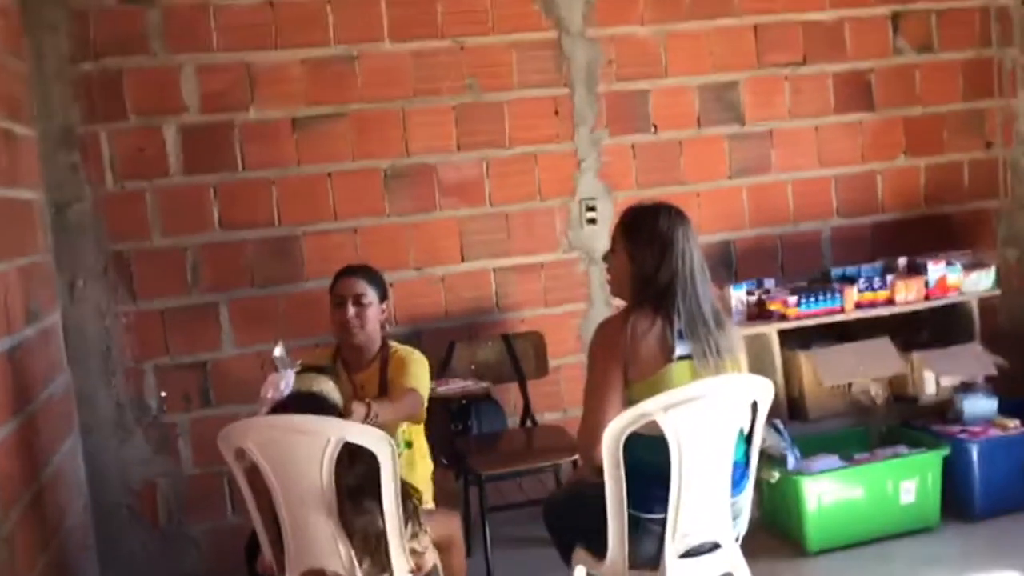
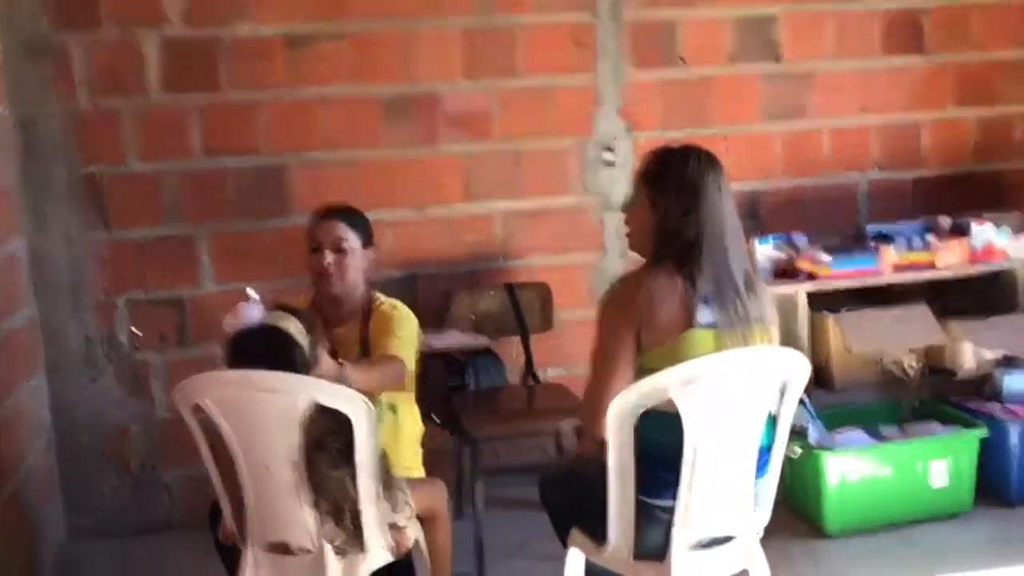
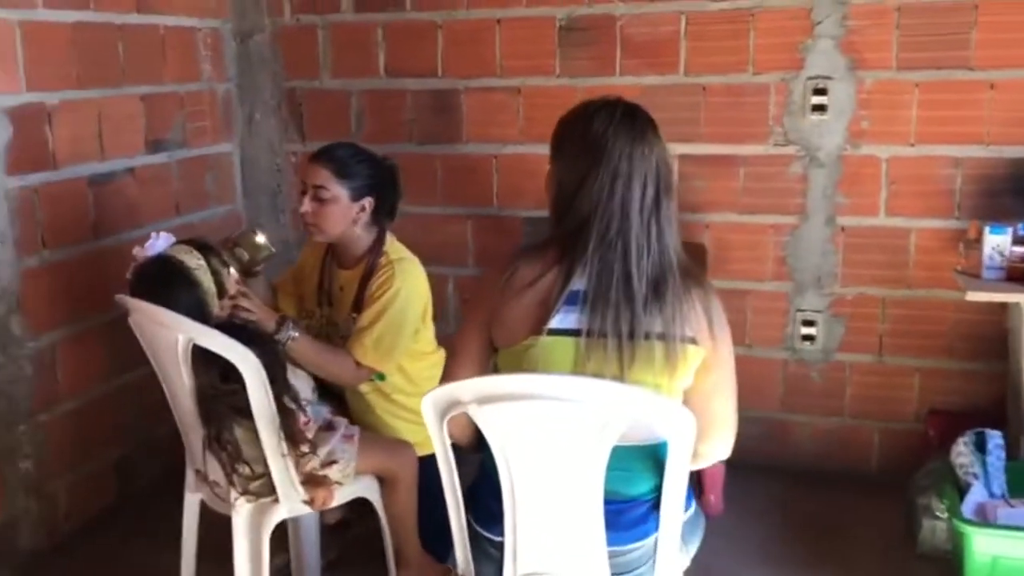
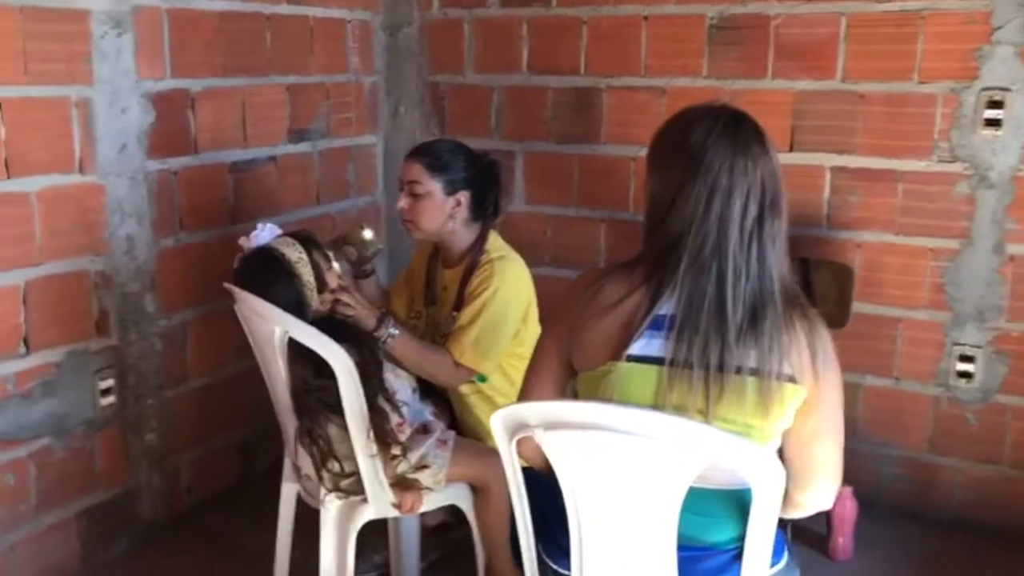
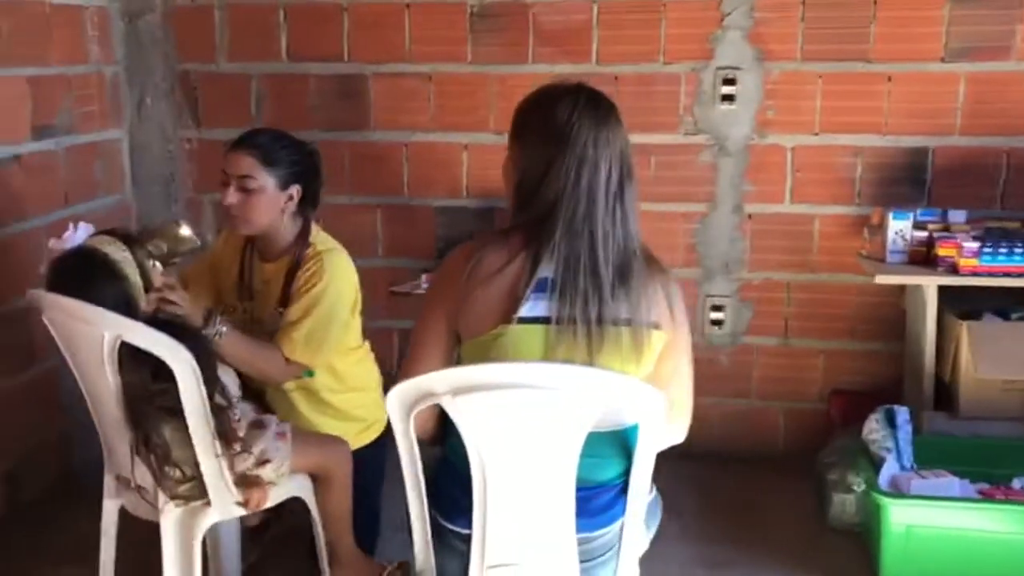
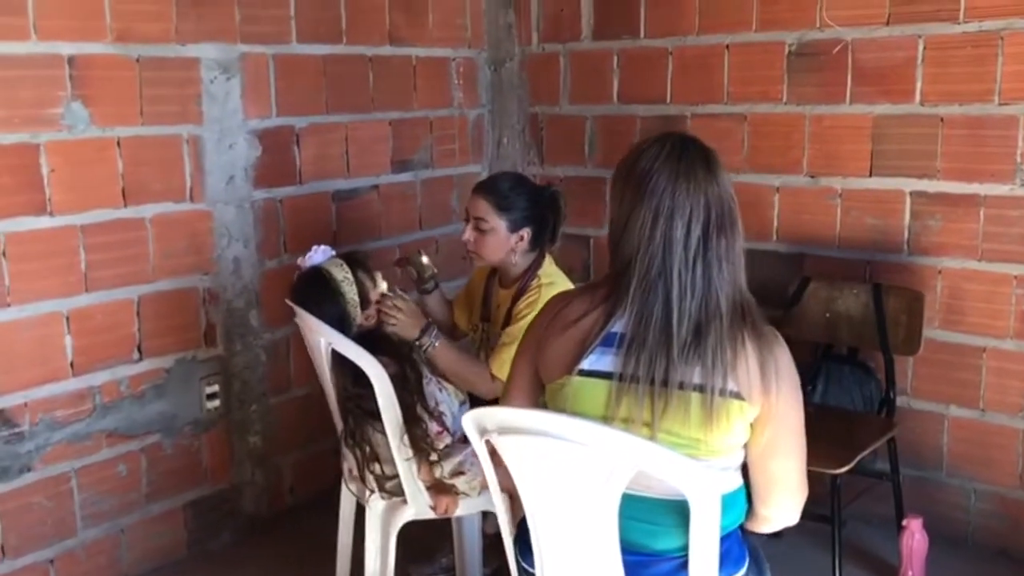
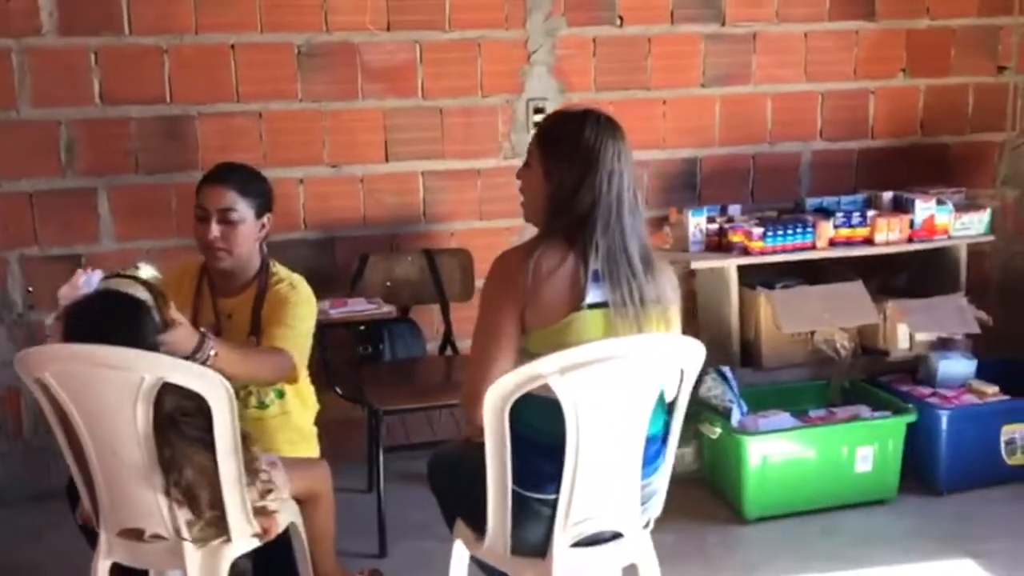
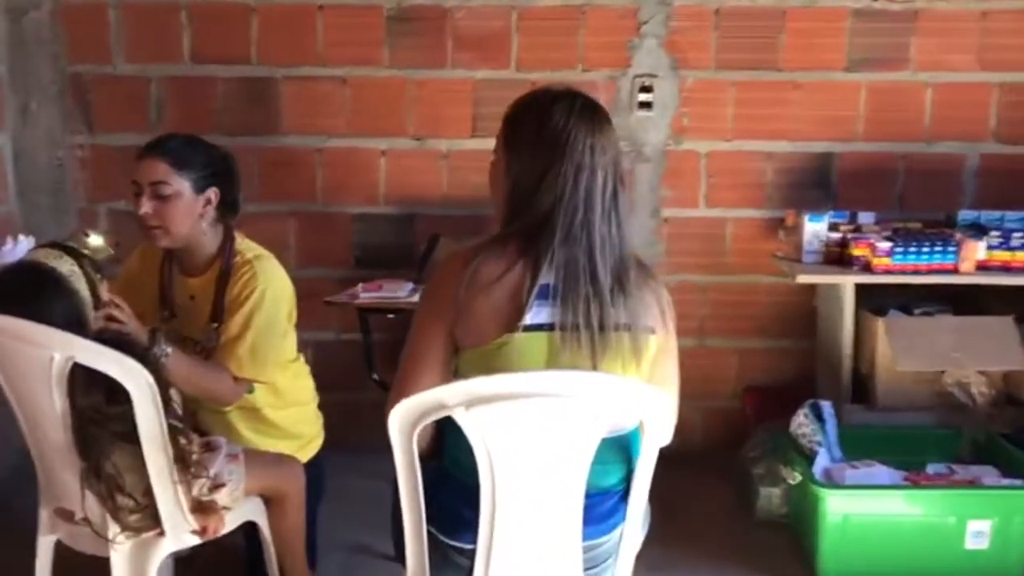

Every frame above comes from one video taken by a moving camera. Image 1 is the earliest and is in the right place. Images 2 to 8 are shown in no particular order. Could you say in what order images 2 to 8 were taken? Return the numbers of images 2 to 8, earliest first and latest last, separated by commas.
2, 7, 8, 5, 3, 4, 6
